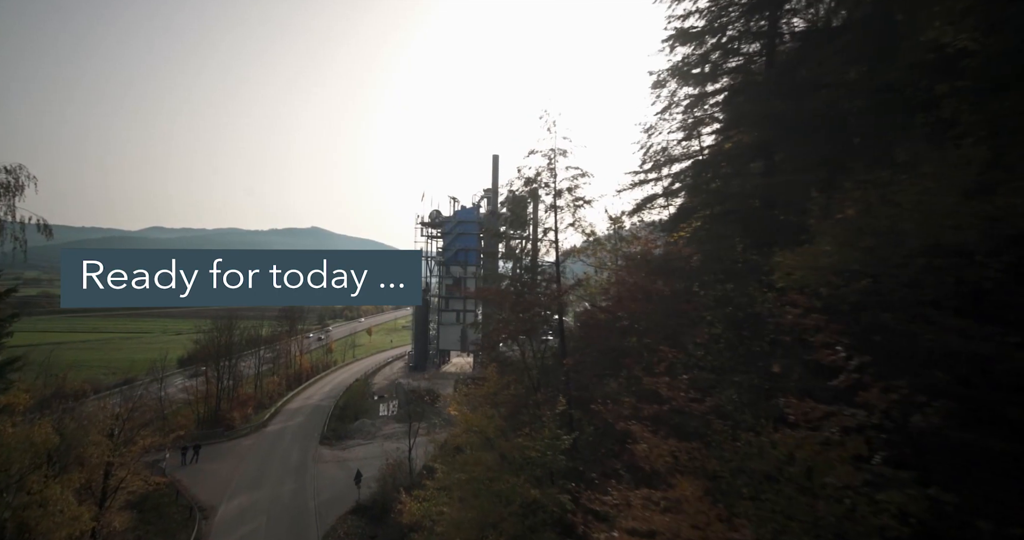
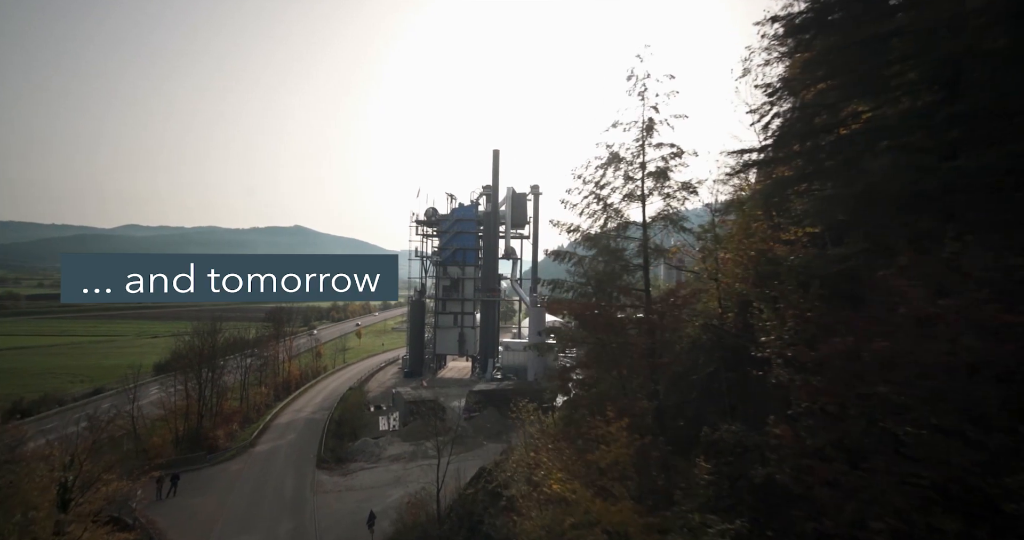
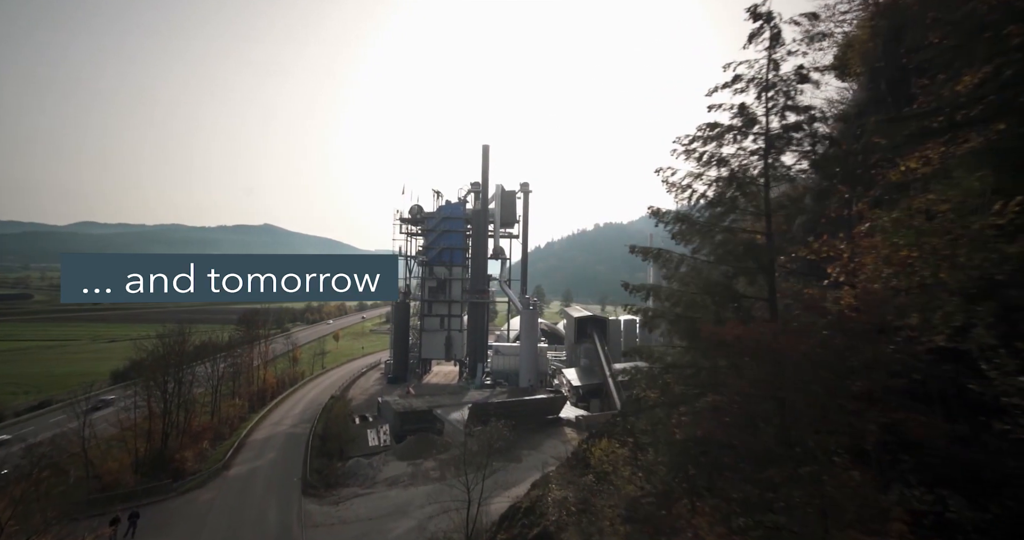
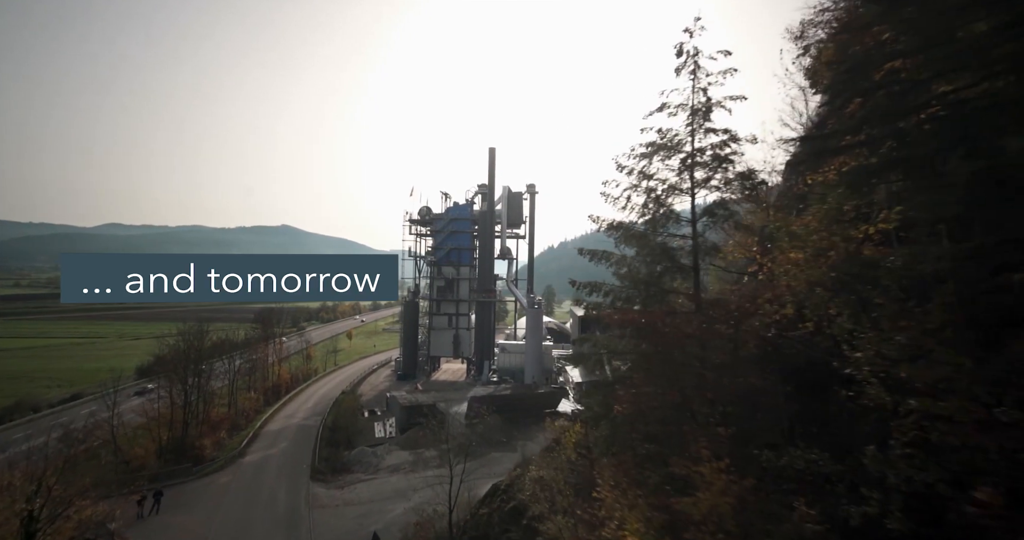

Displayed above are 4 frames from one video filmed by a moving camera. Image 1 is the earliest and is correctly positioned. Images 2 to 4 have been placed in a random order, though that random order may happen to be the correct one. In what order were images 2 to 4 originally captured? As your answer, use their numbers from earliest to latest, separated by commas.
2, 4, 3
